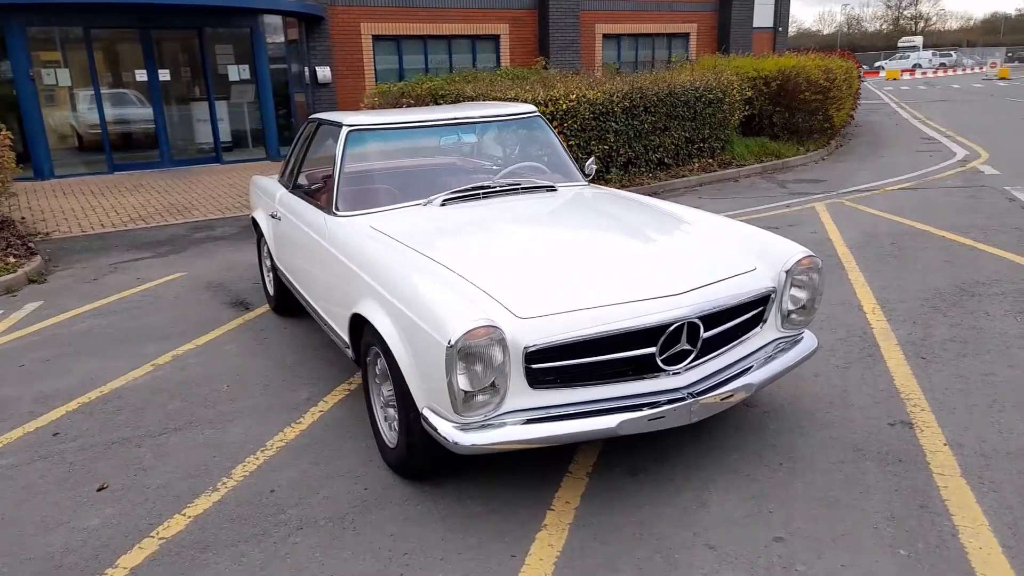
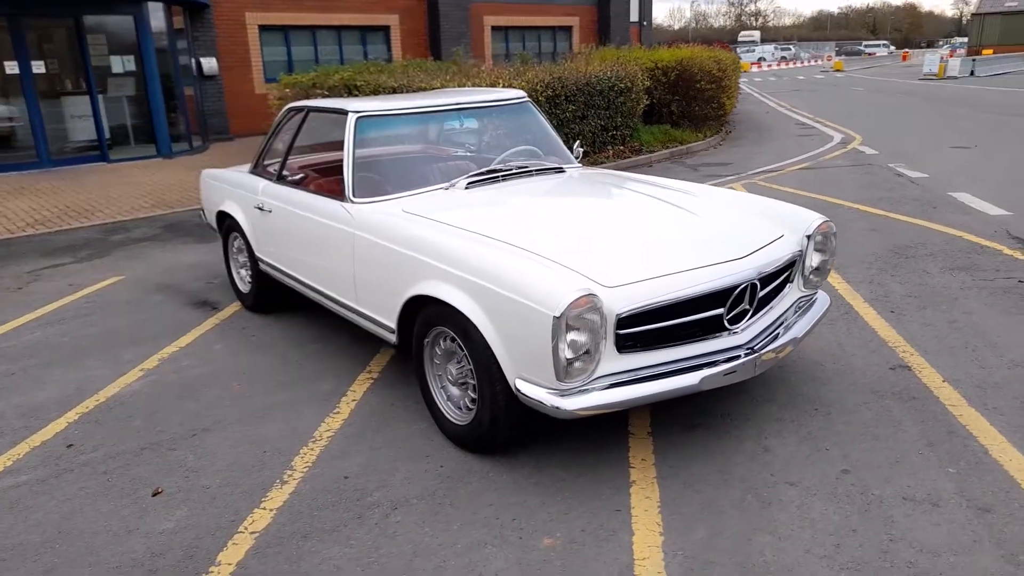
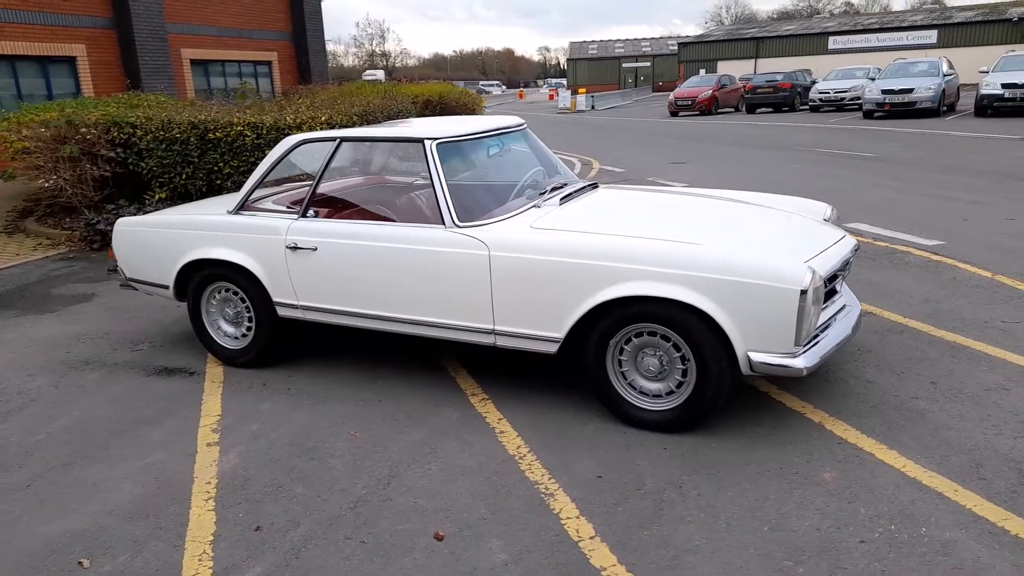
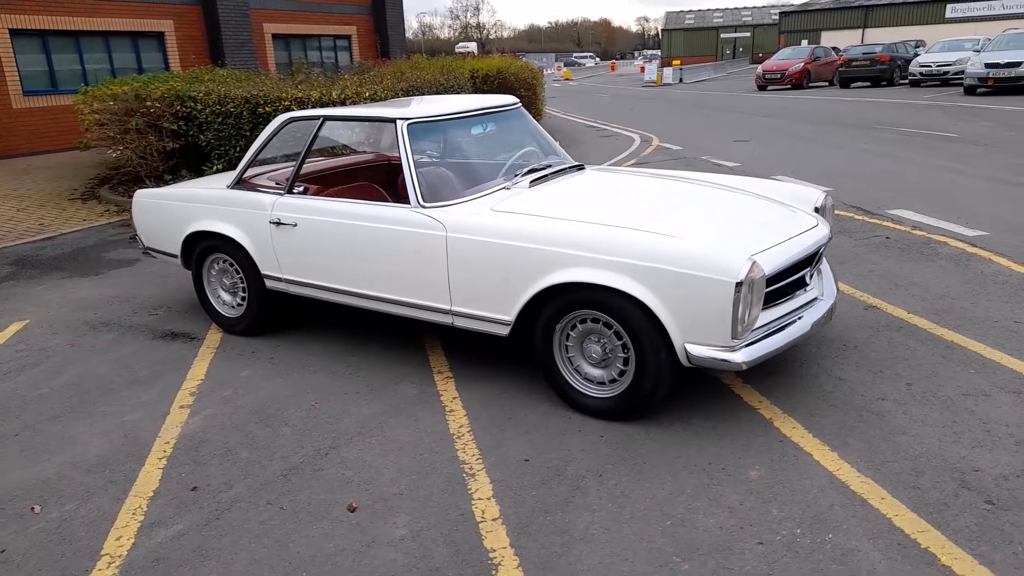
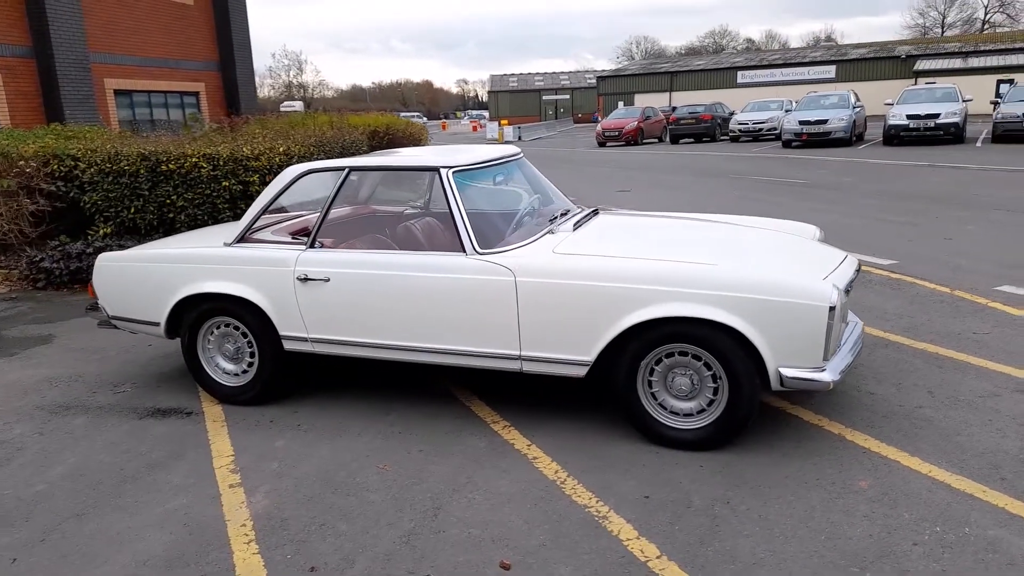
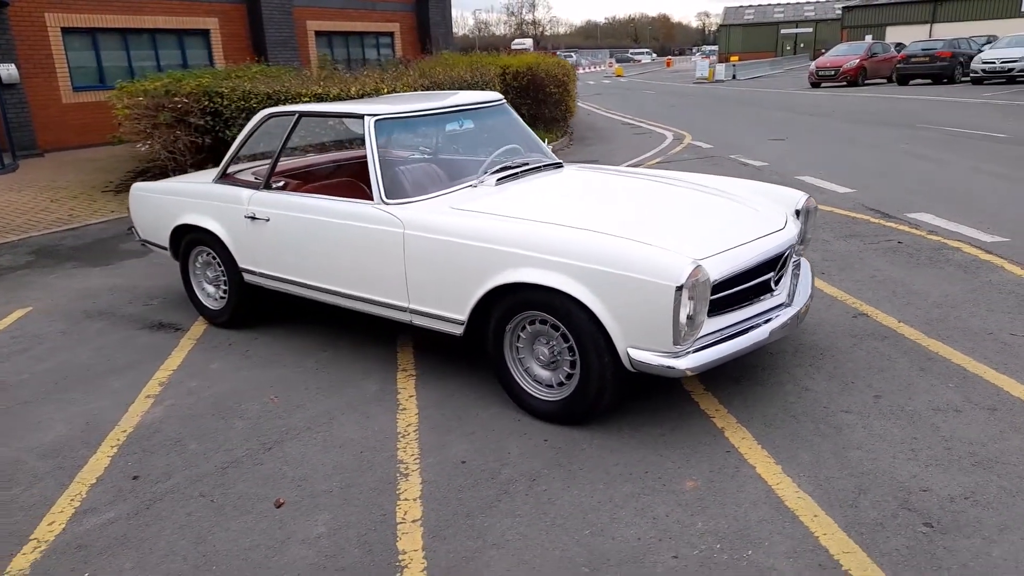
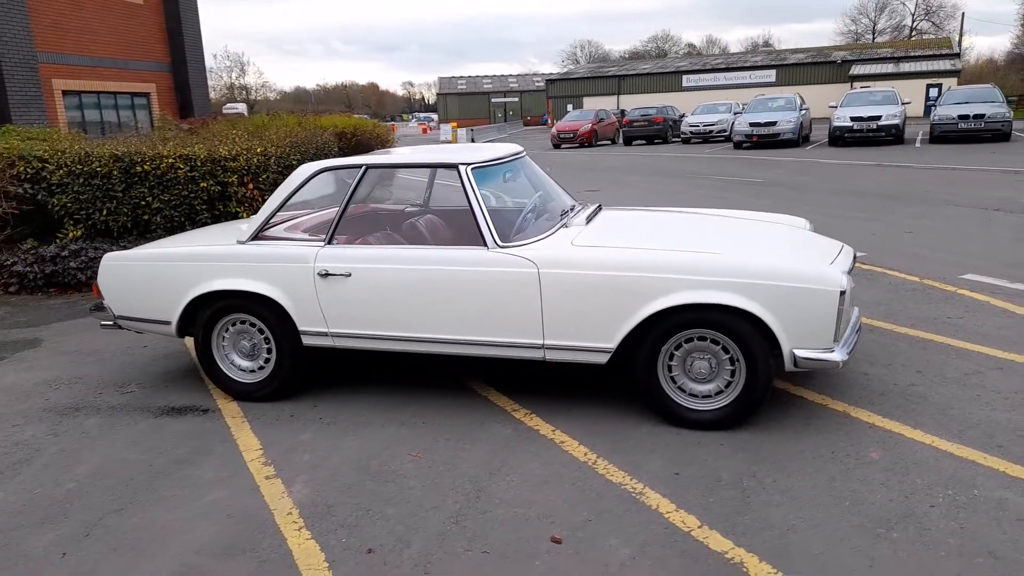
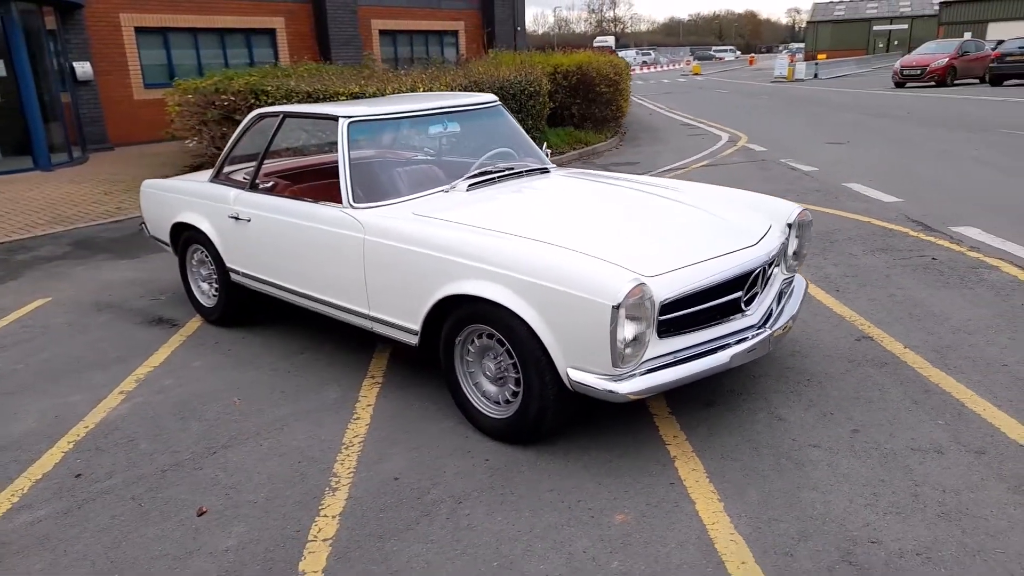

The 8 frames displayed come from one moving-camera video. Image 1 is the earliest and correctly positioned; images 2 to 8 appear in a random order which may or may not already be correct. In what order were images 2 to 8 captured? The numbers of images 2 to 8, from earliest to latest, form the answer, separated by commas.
2, 8, 6, 4, 3, 5, 7
